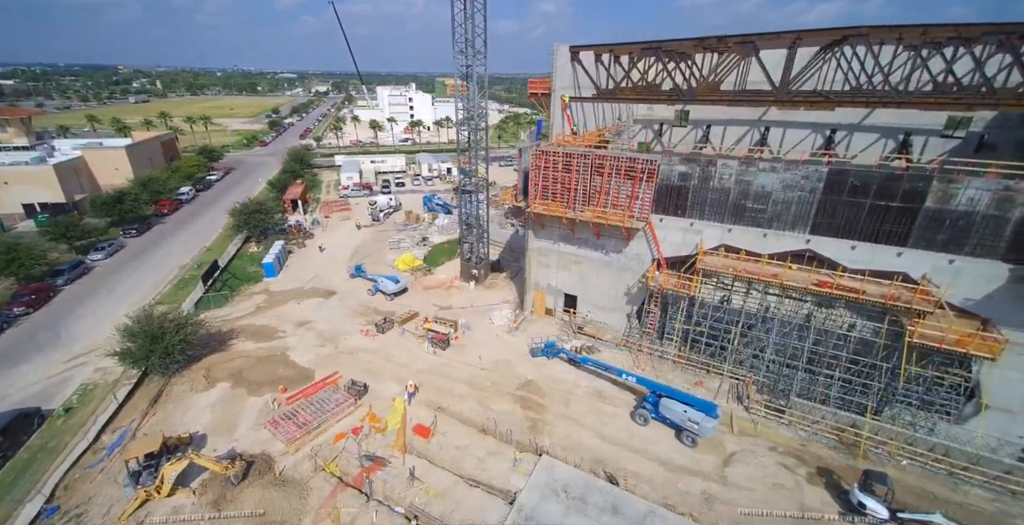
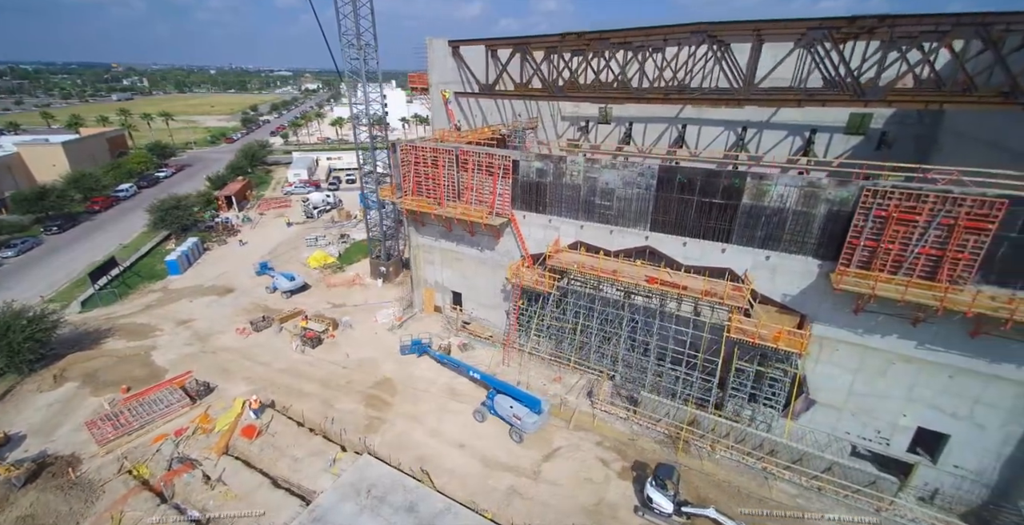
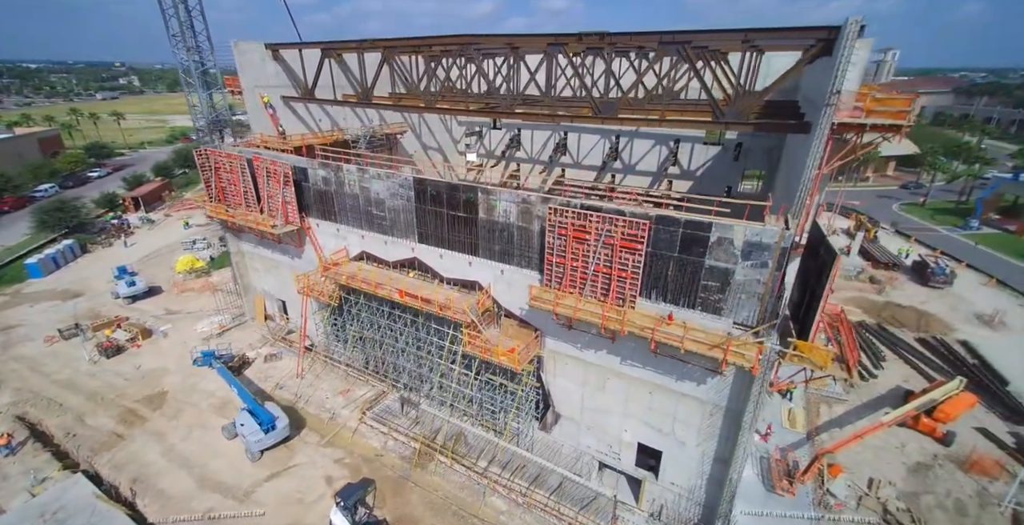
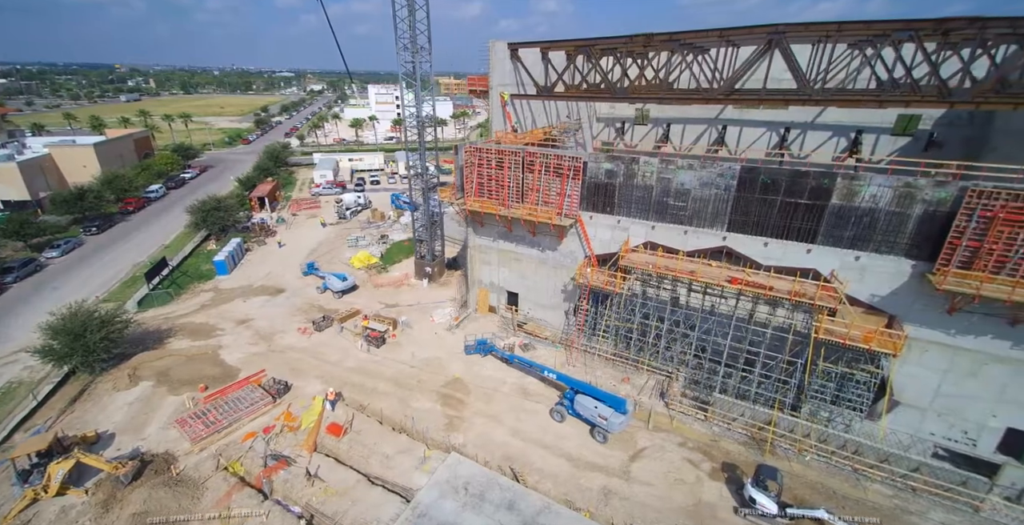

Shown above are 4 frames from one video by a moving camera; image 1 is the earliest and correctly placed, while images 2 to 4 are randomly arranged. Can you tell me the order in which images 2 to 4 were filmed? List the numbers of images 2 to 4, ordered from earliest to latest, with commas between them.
4, 2, 3
